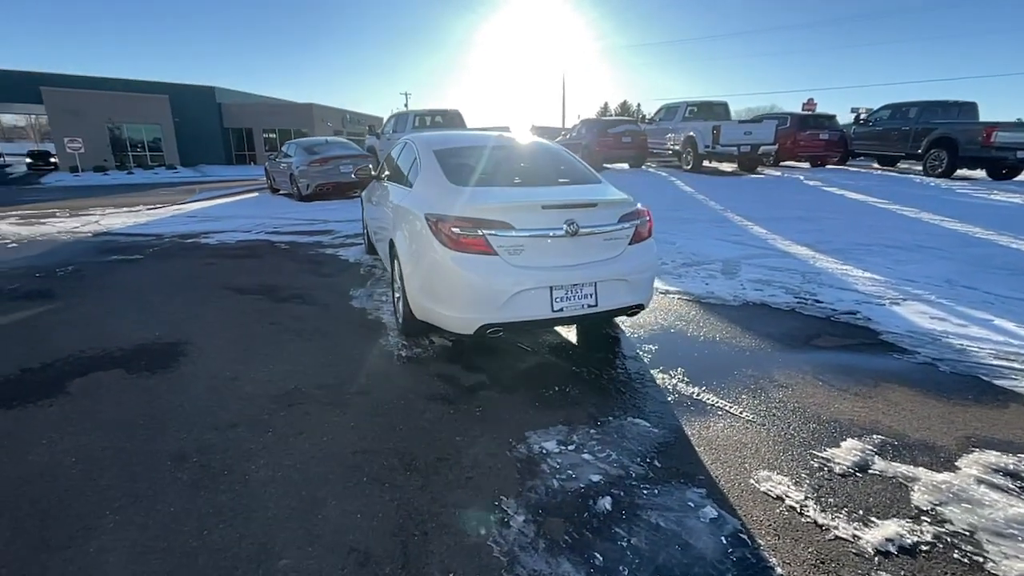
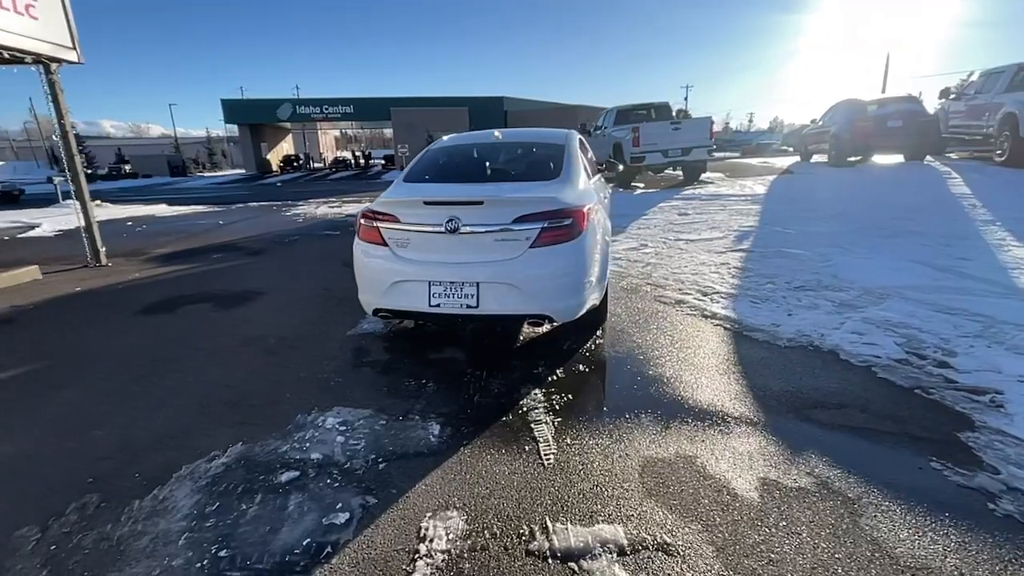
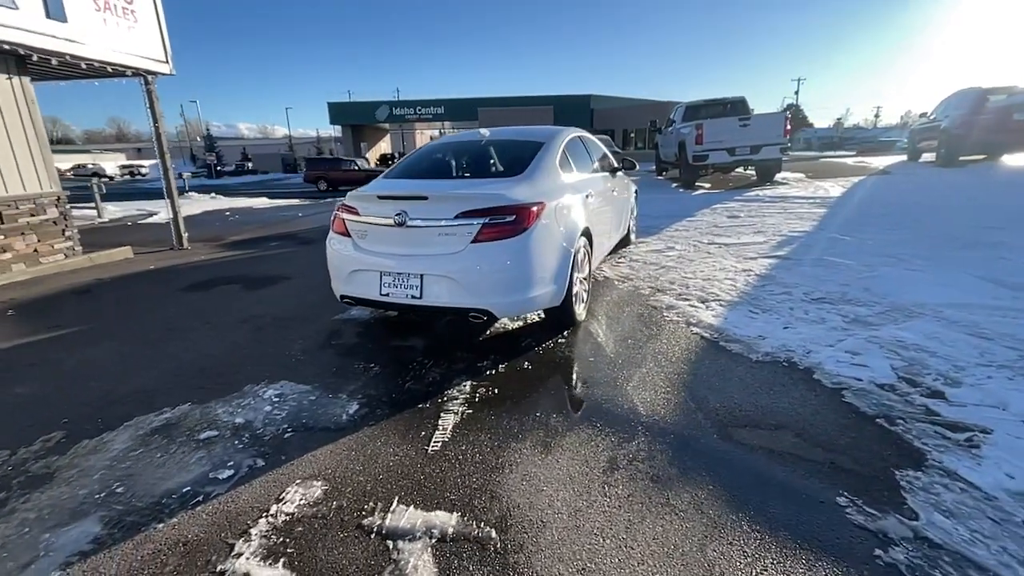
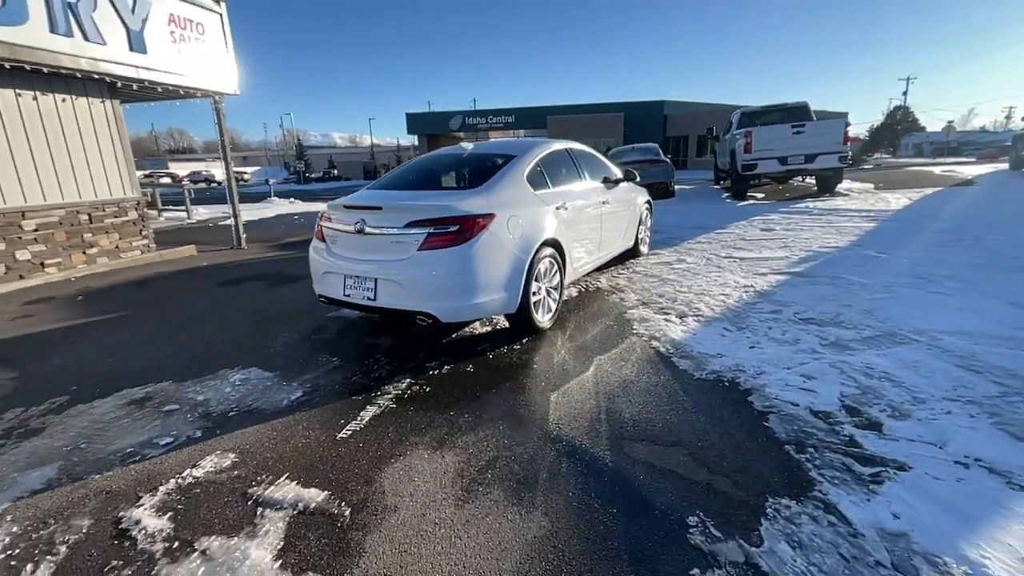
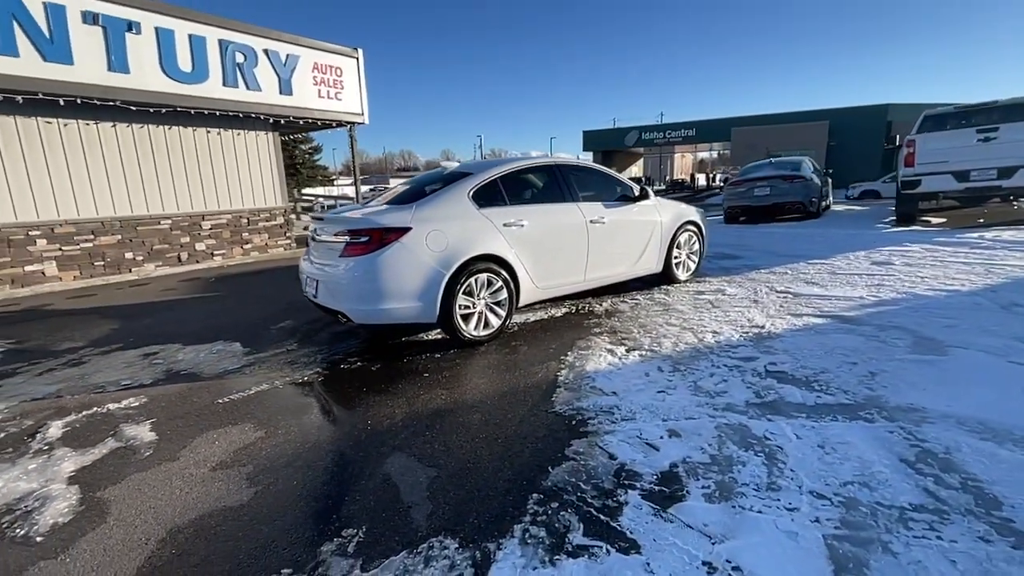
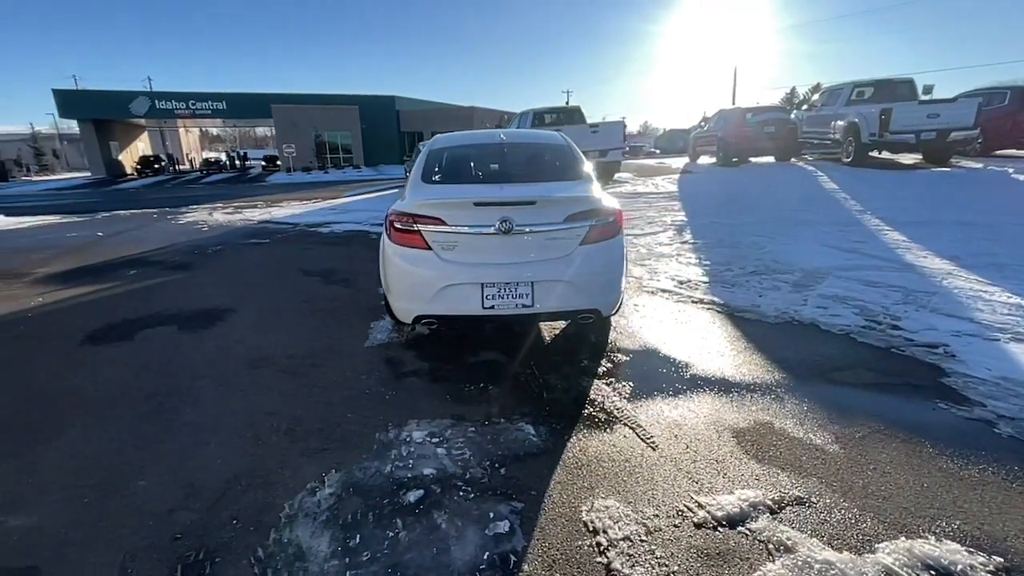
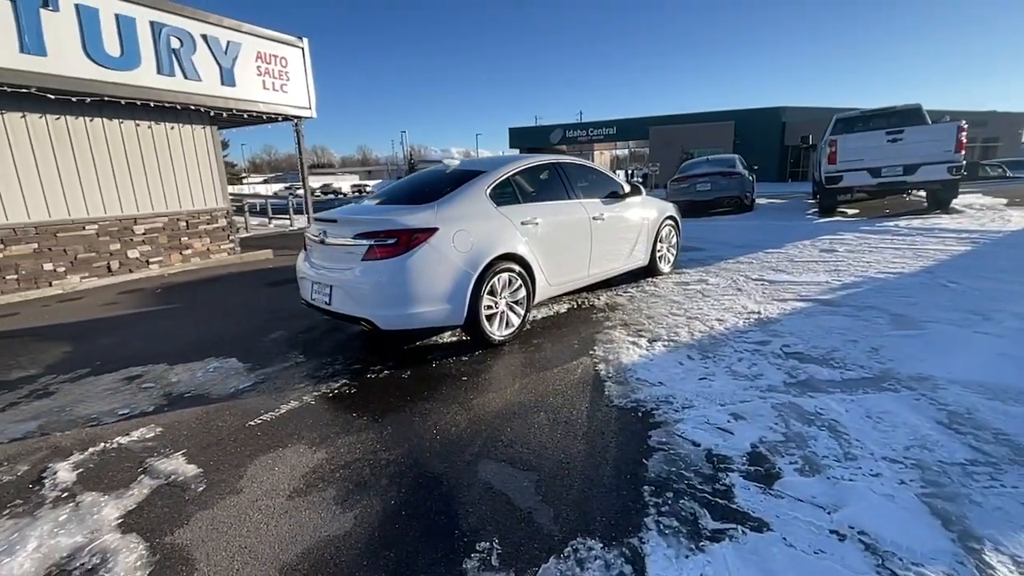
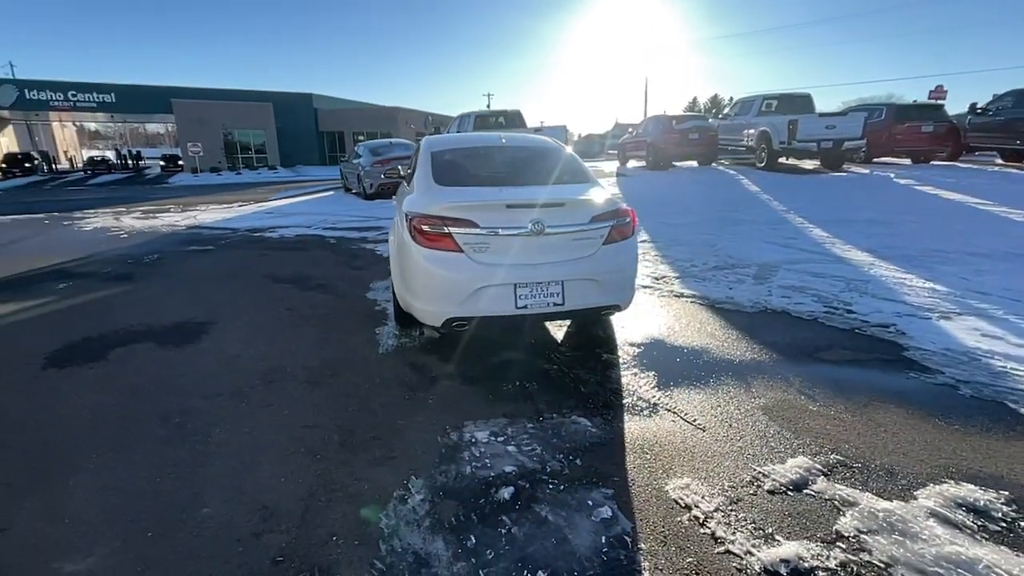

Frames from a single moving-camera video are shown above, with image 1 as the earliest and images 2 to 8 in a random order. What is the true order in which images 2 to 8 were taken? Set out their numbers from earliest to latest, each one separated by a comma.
8, 6, 2, 3, 4, 7, 5
